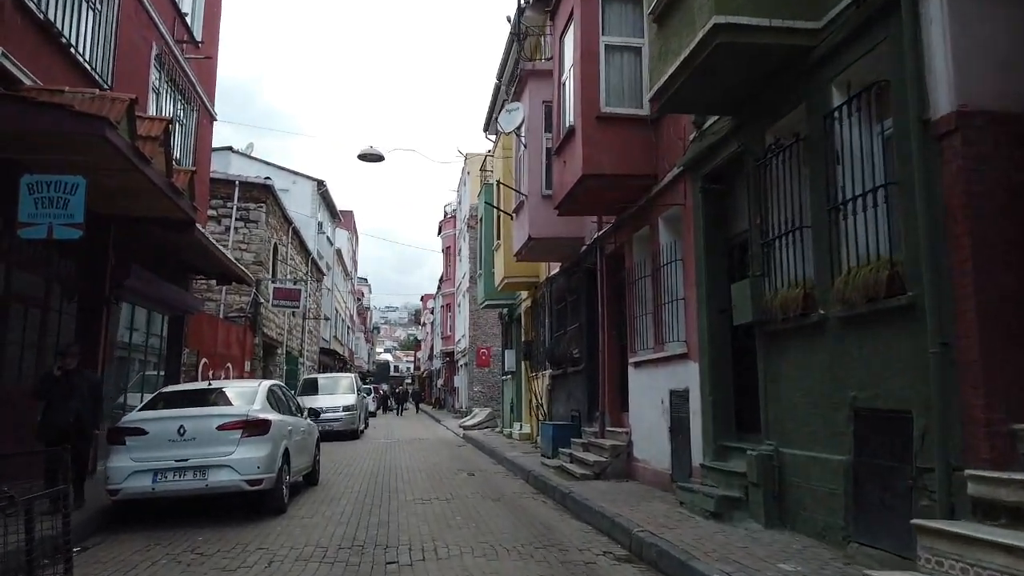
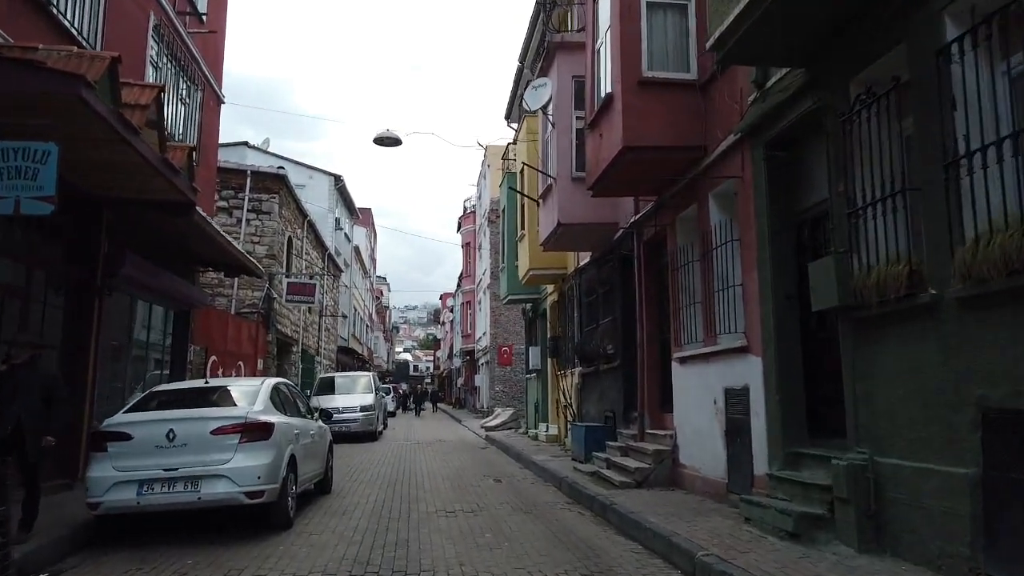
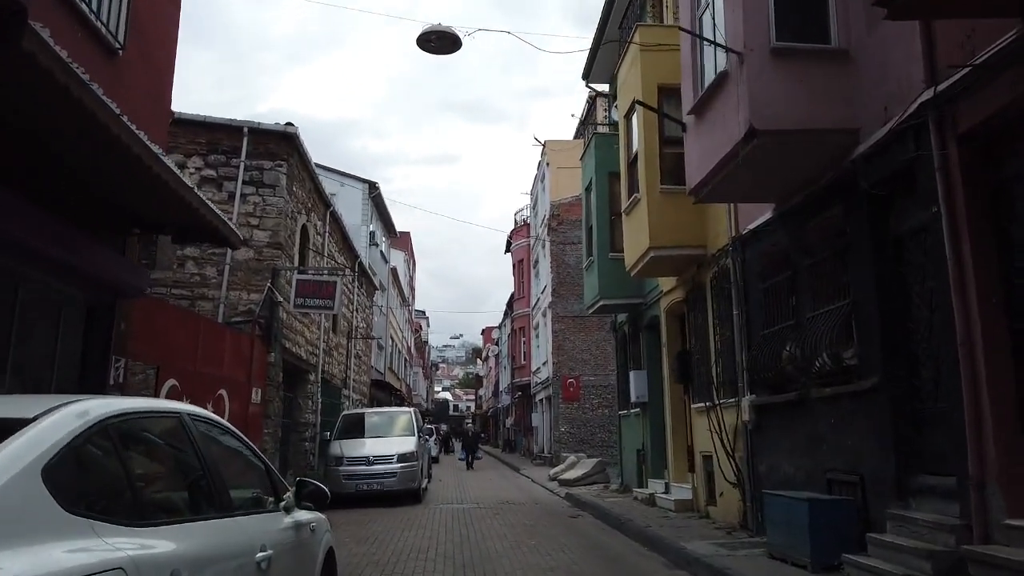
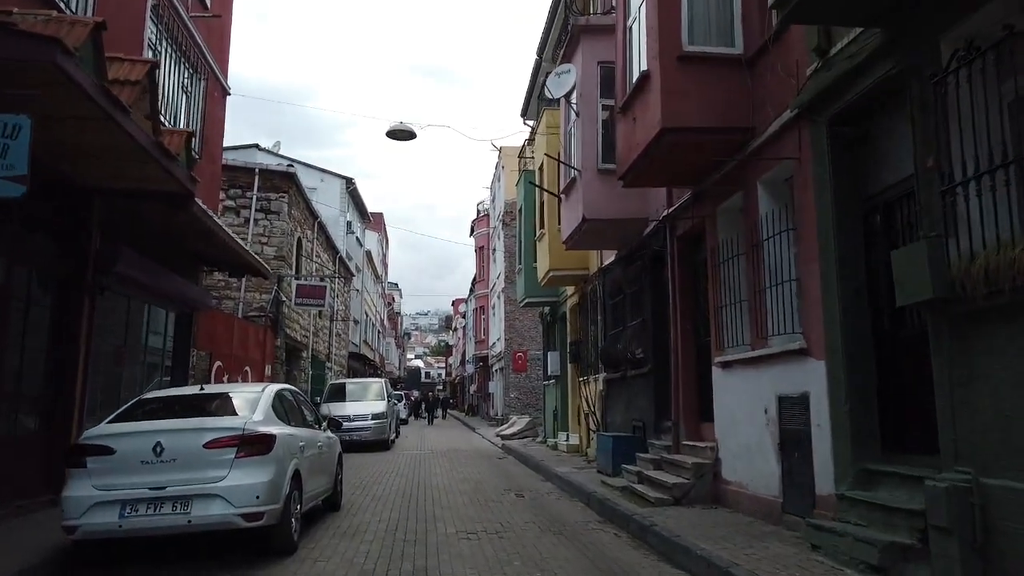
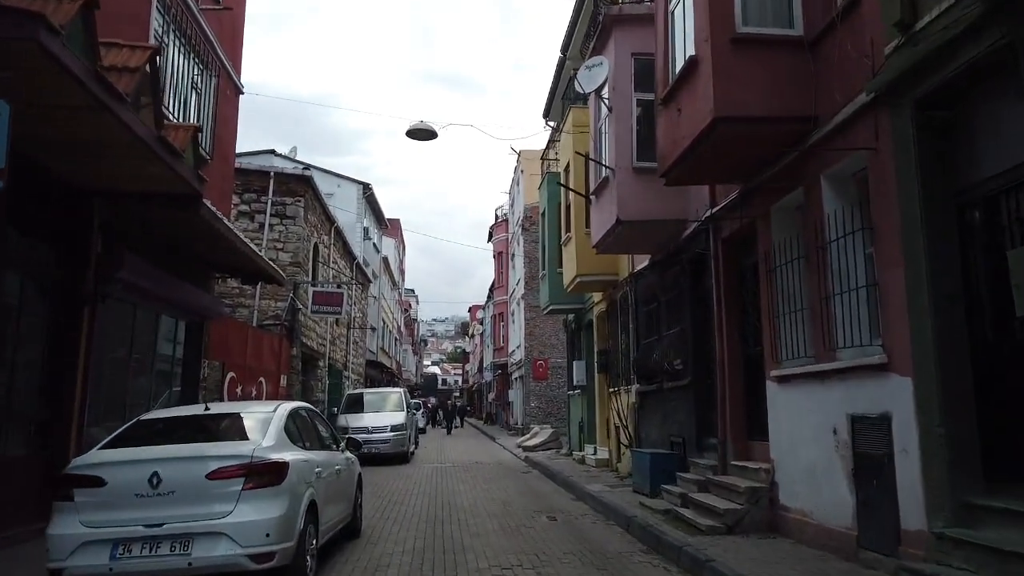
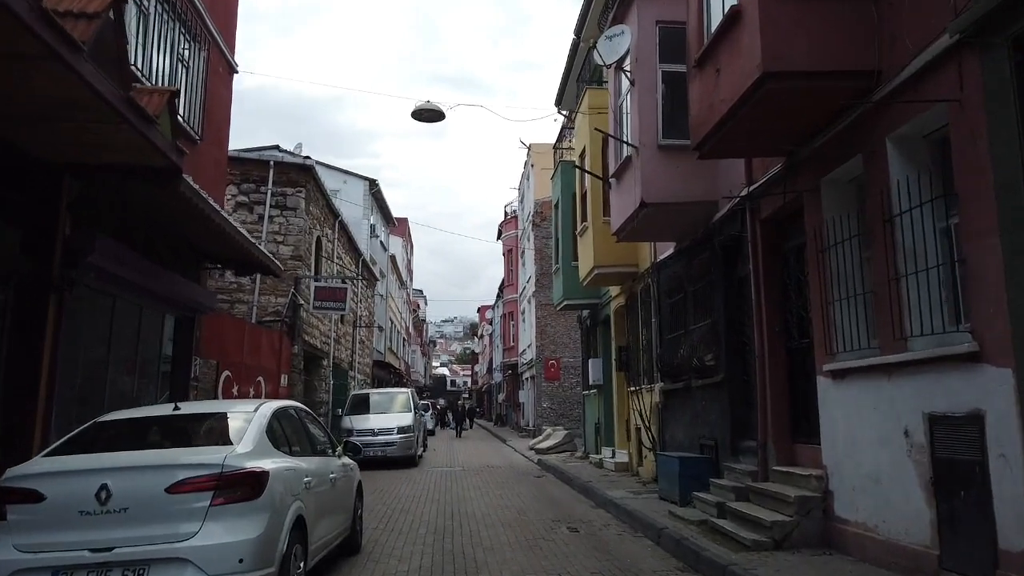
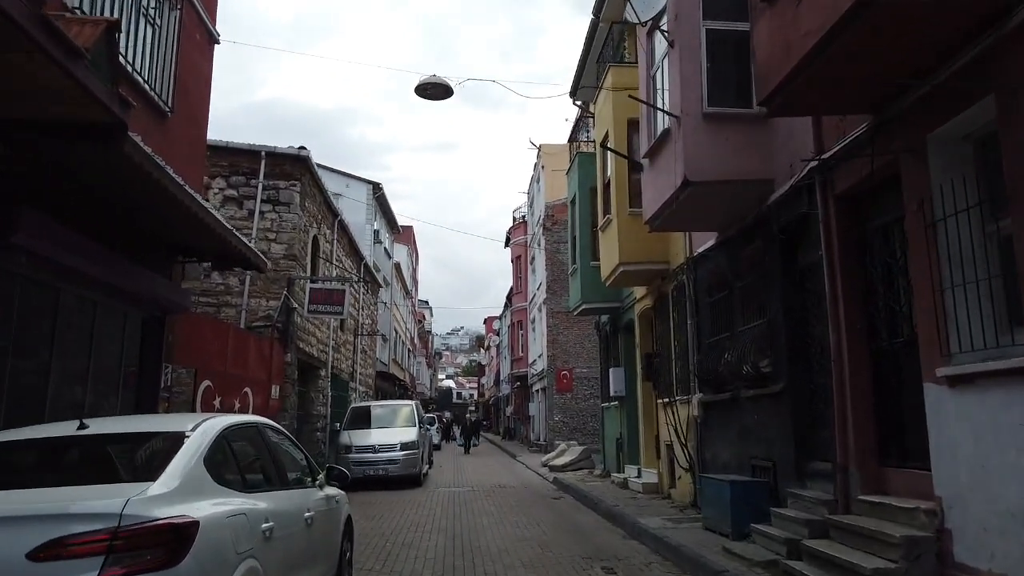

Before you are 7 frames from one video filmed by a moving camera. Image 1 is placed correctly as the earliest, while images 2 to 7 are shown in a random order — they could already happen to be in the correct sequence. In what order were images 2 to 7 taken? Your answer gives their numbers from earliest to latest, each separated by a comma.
2, 4, 5, 6, 7, 3
